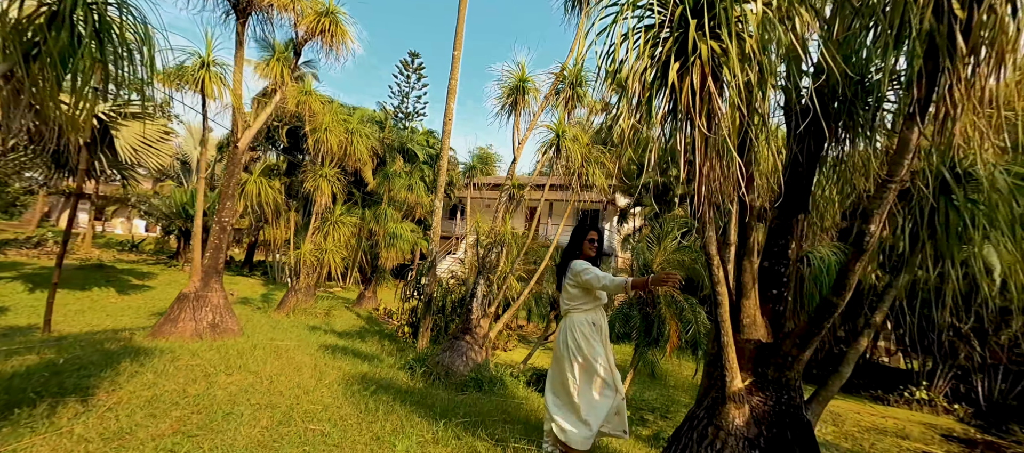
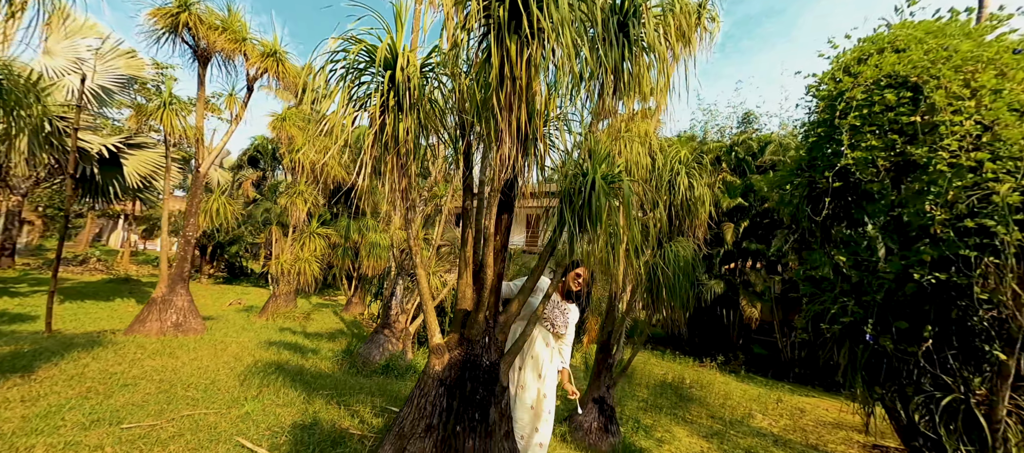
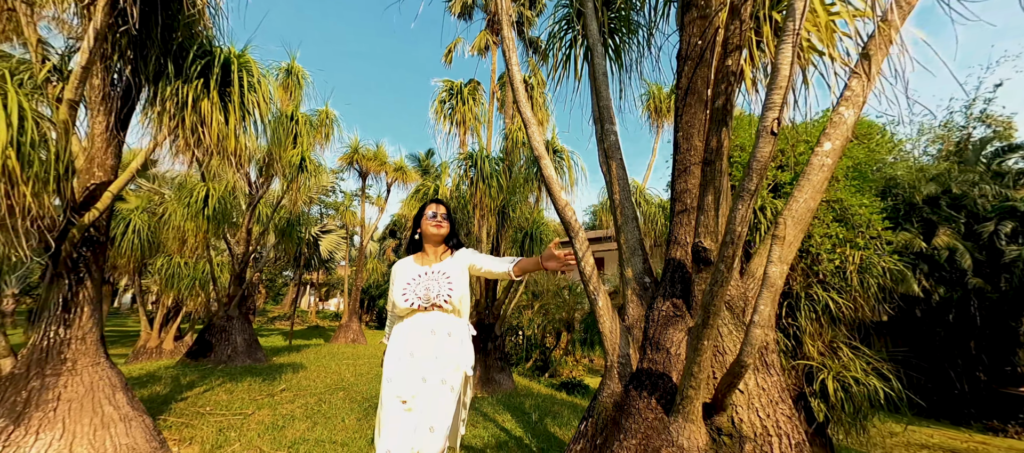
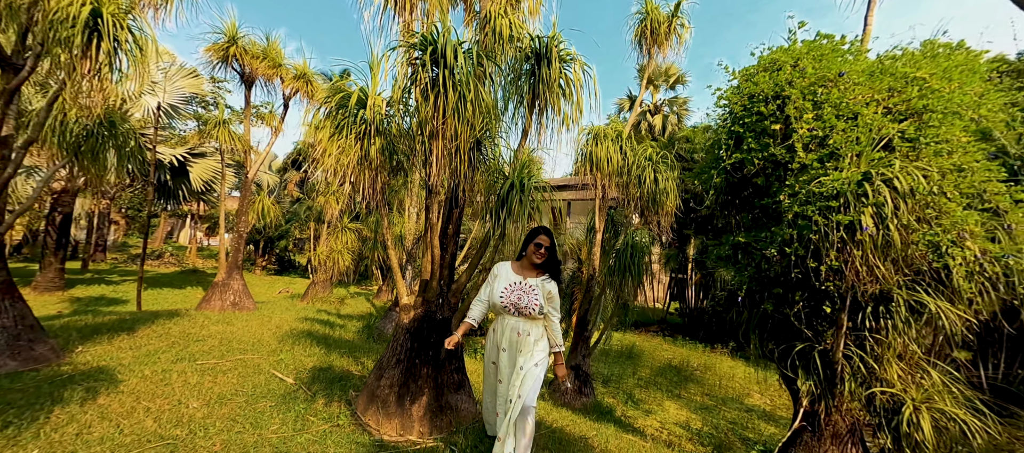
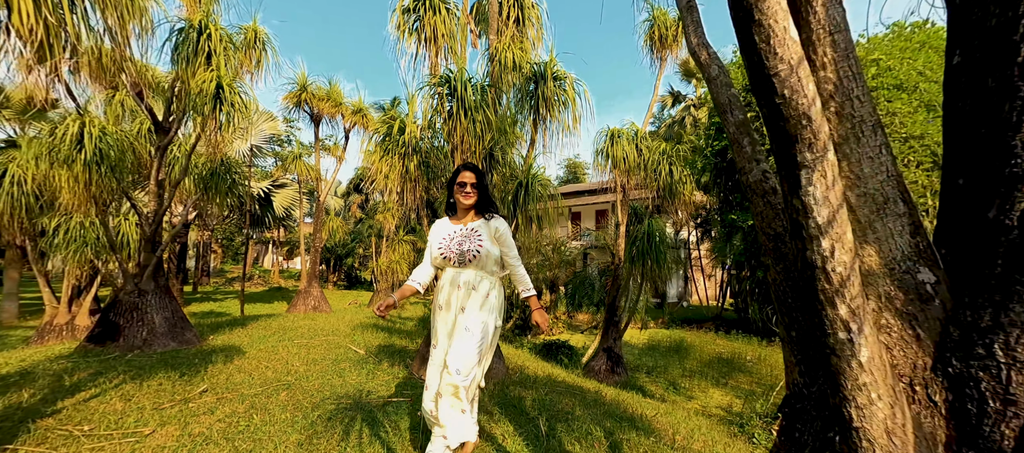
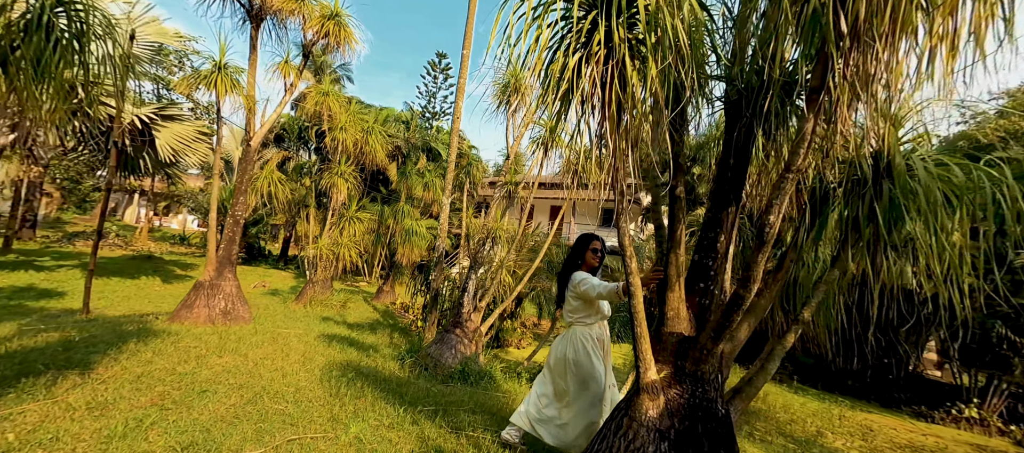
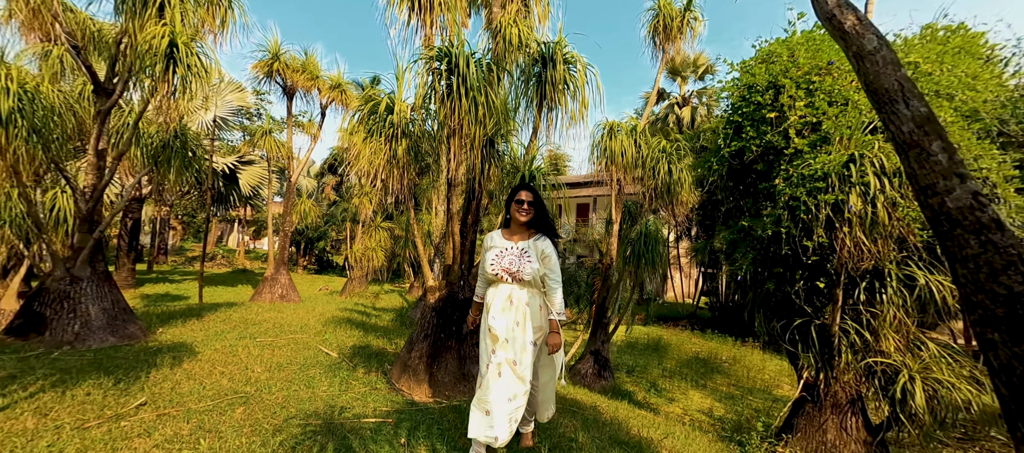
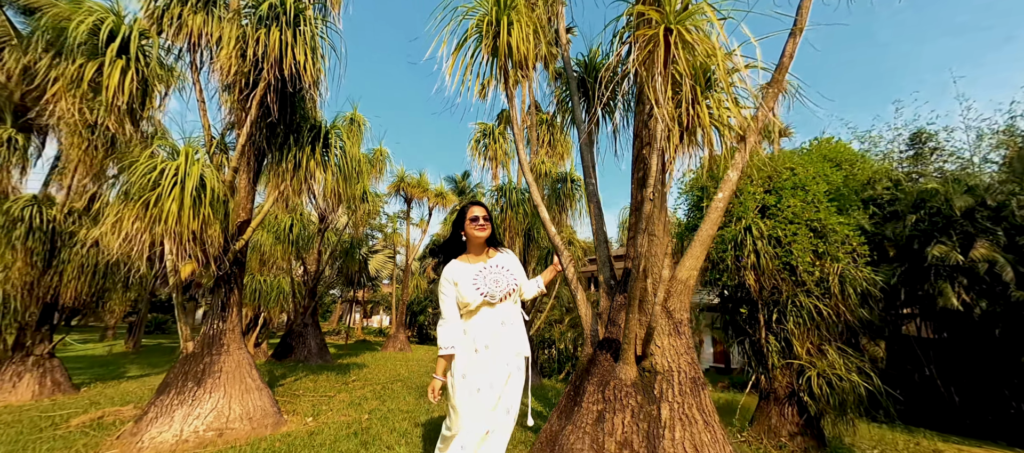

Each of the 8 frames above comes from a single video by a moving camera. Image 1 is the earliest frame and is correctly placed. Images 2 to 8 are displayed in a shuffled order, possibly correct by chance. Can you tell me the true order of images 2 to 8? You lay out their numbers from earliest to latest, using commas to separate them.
6, 2, 4, 7, 5, 3, 8
